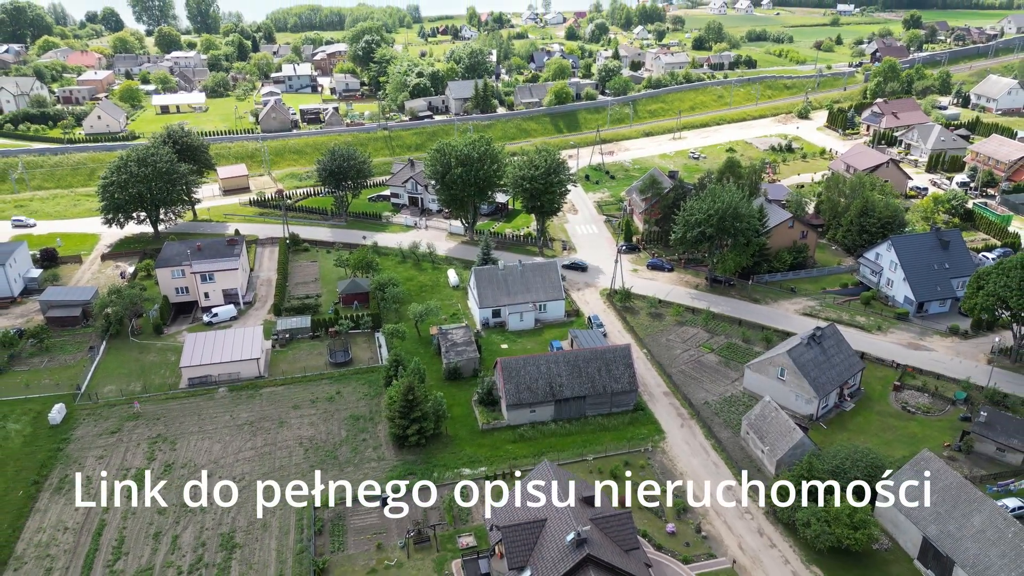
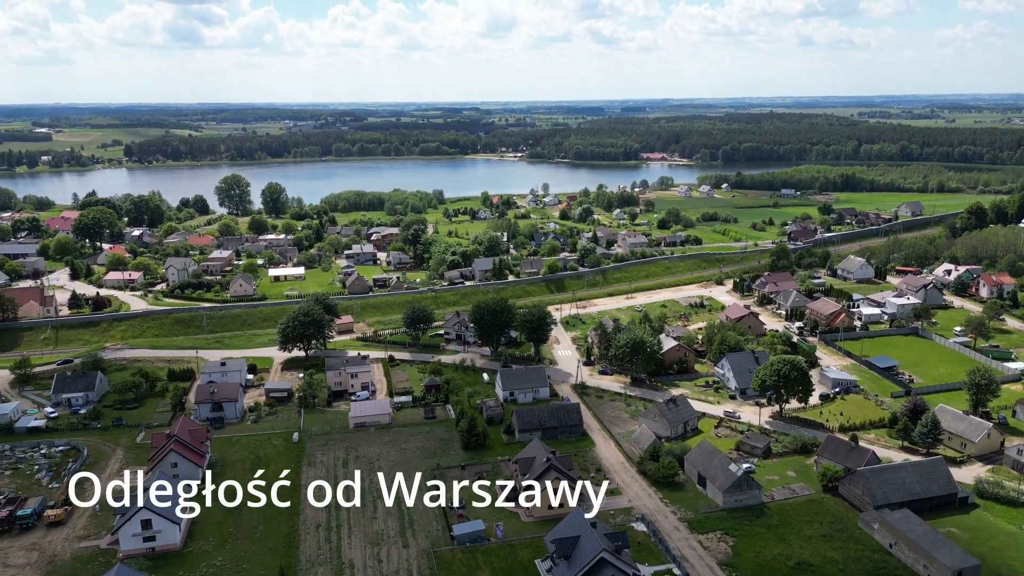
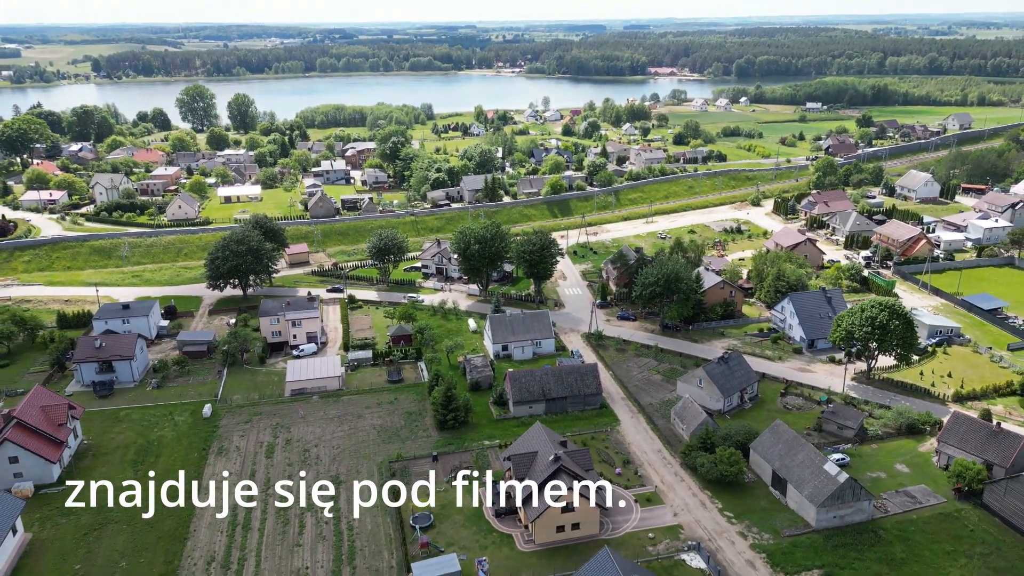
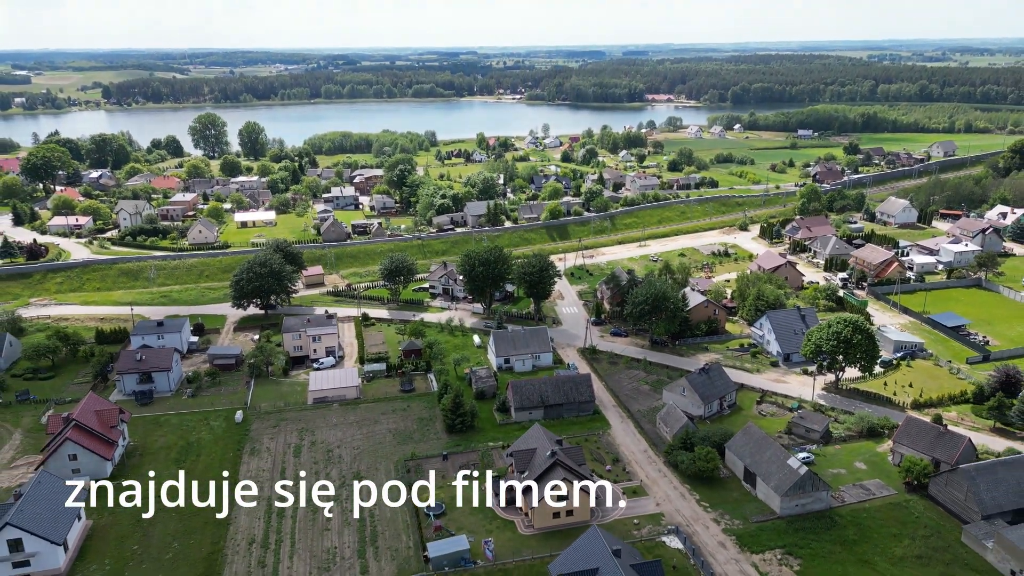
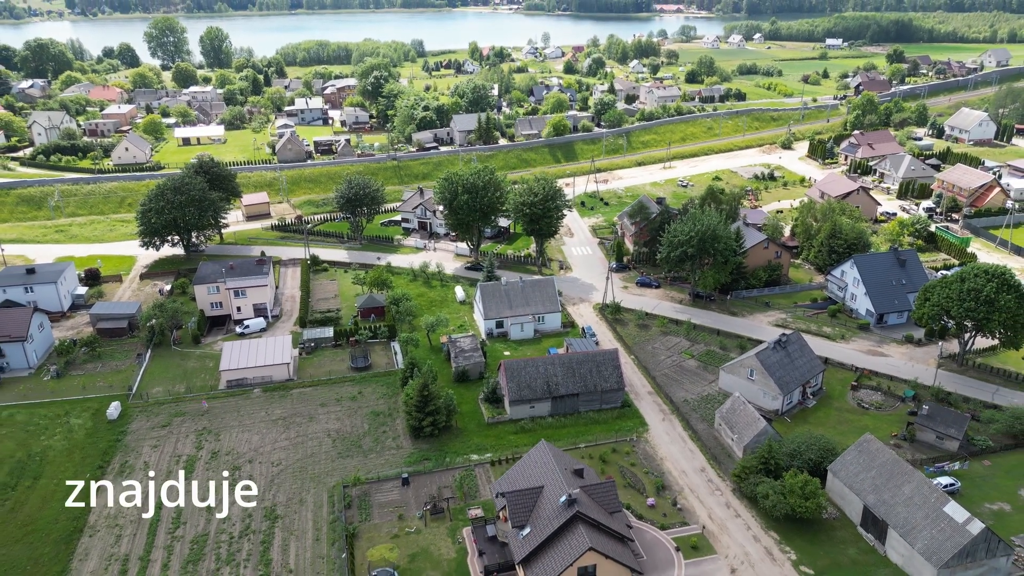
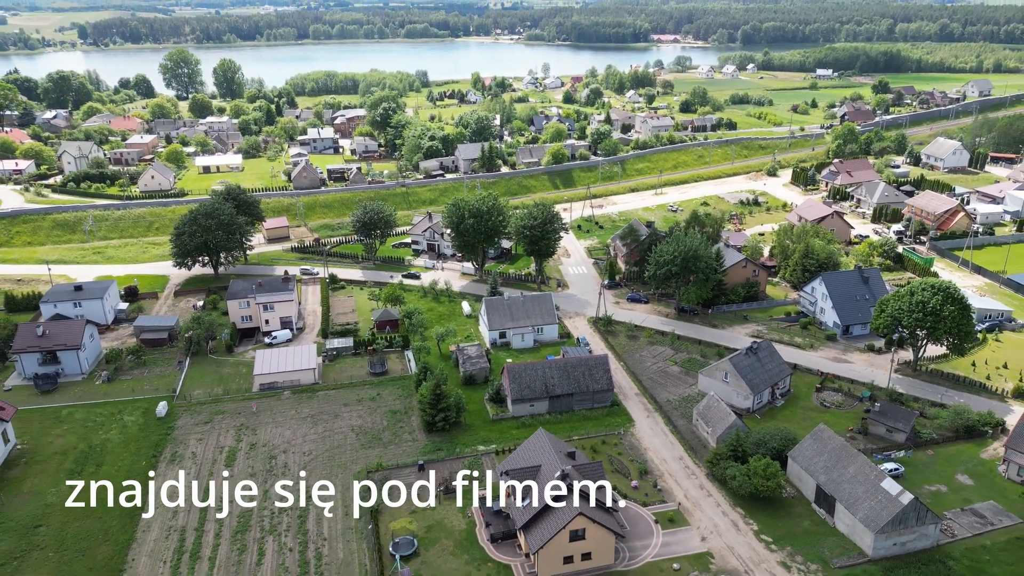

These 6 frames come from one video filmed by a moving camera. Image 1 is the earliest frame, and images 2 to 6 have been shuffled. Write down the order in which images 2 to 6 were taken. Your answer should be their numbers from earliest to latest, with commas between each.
5, 6, 3, 4, 2
